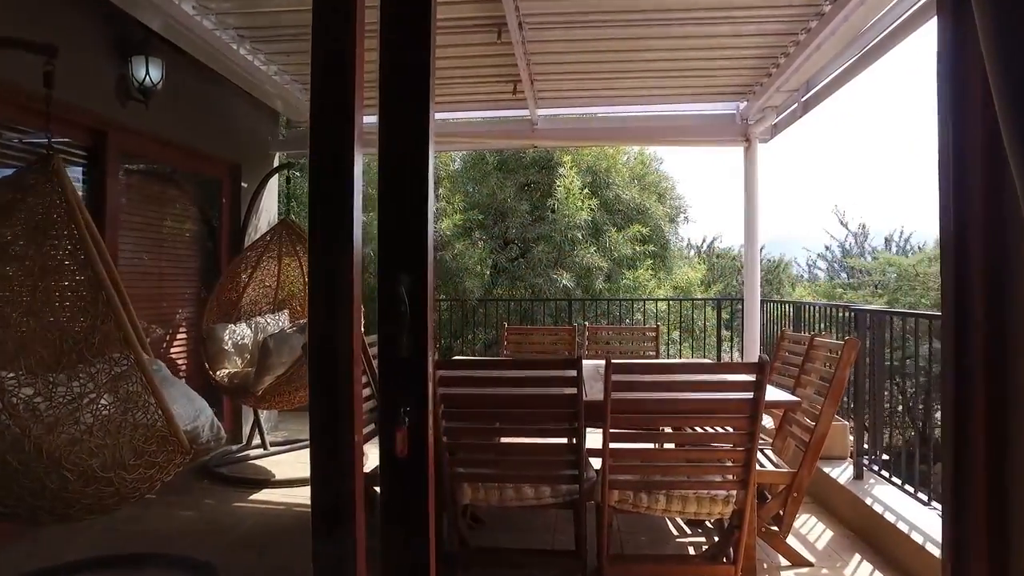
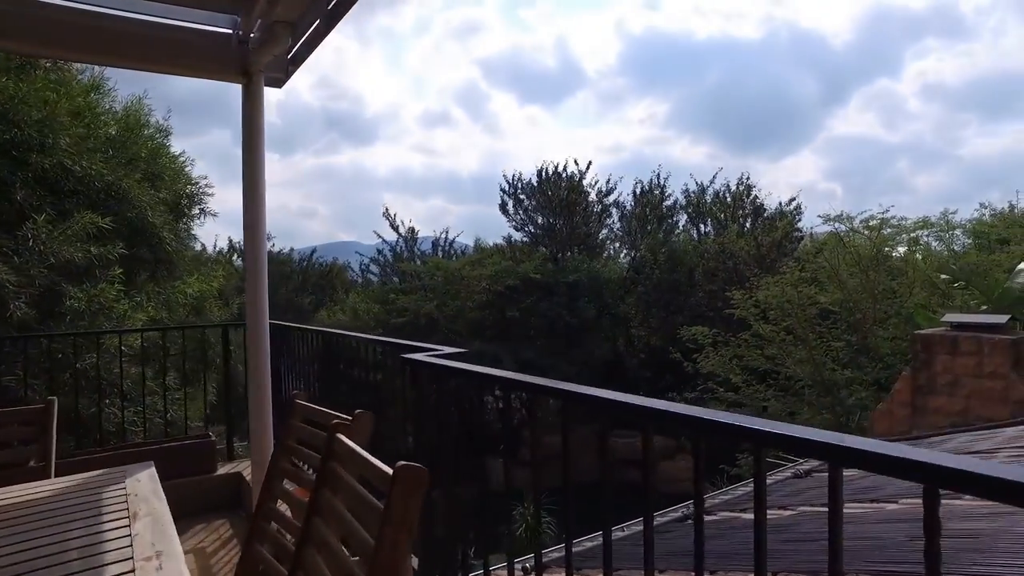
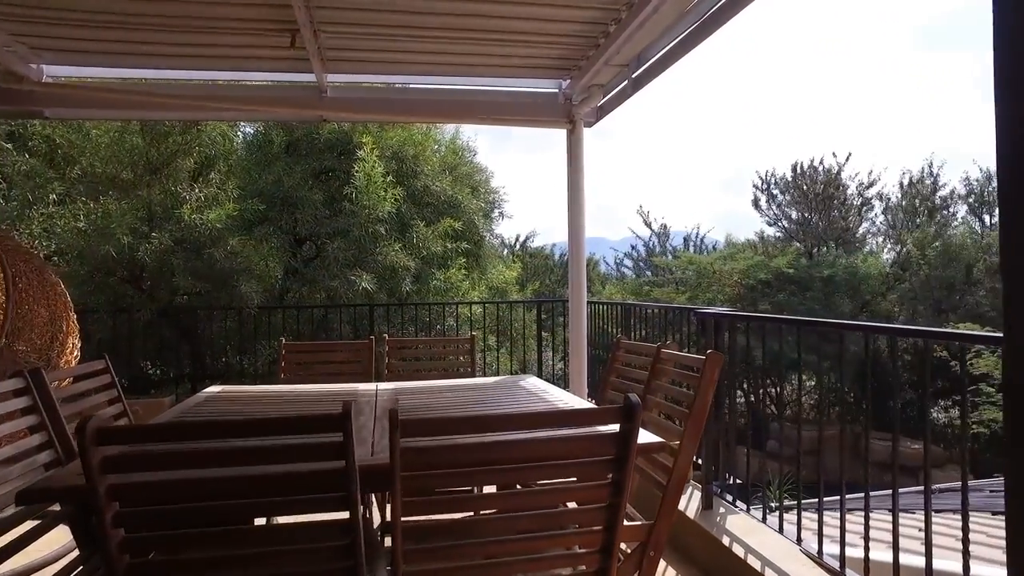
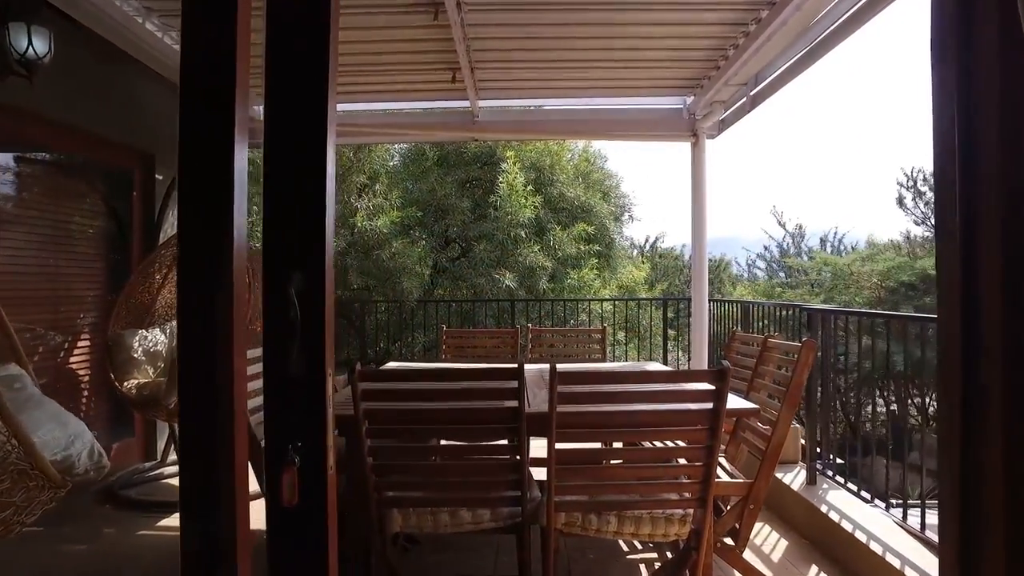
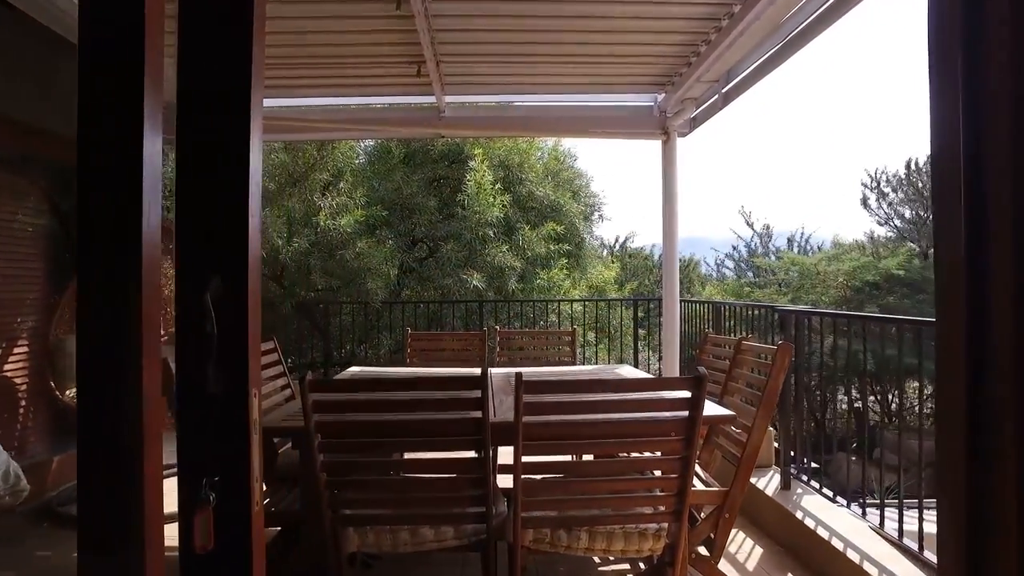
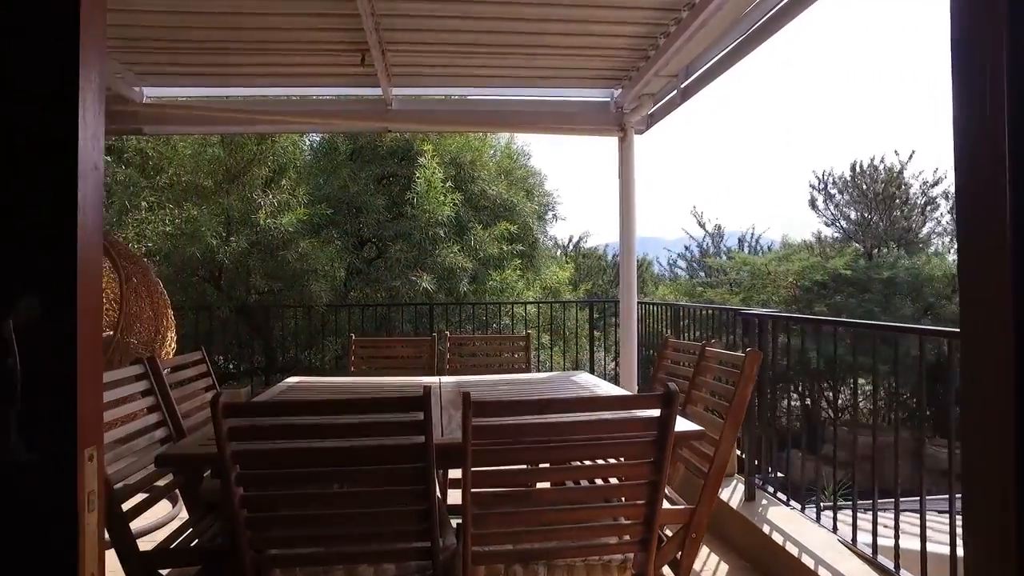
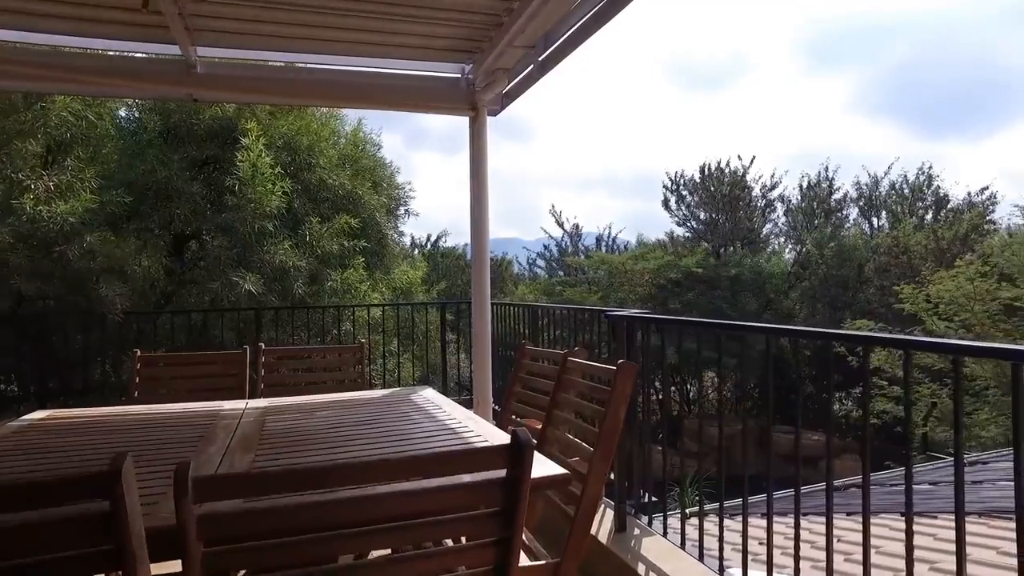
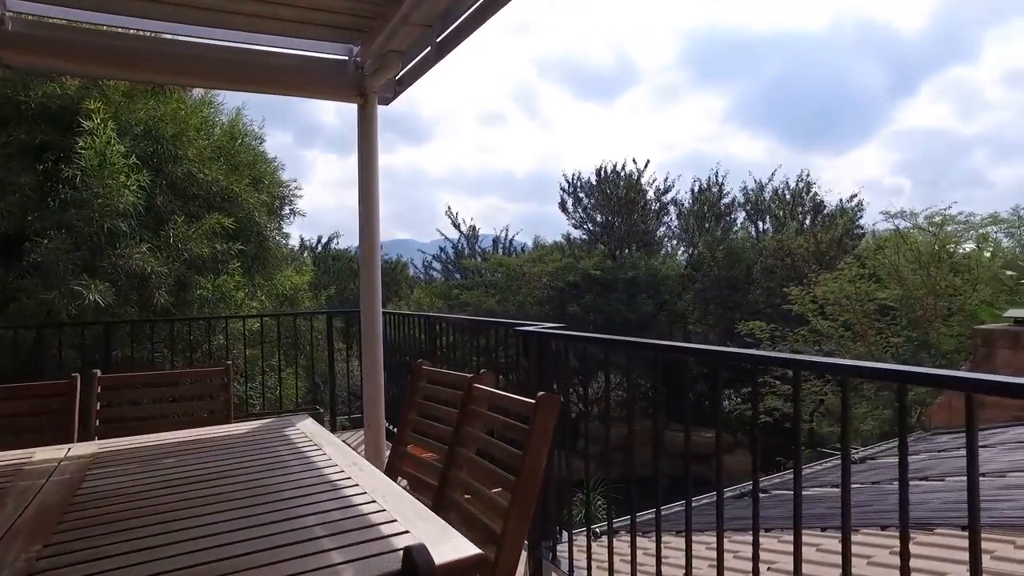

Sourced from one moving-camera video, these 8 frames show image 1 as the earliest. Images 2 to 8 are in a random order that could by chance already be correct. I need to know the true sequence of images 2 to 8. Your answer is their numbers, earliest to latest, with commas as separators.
4, 5, 6, 3, 7, 8, 2
